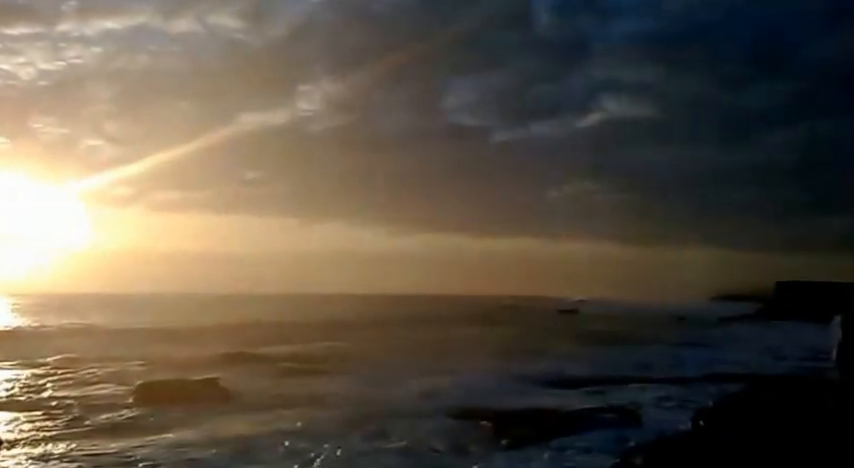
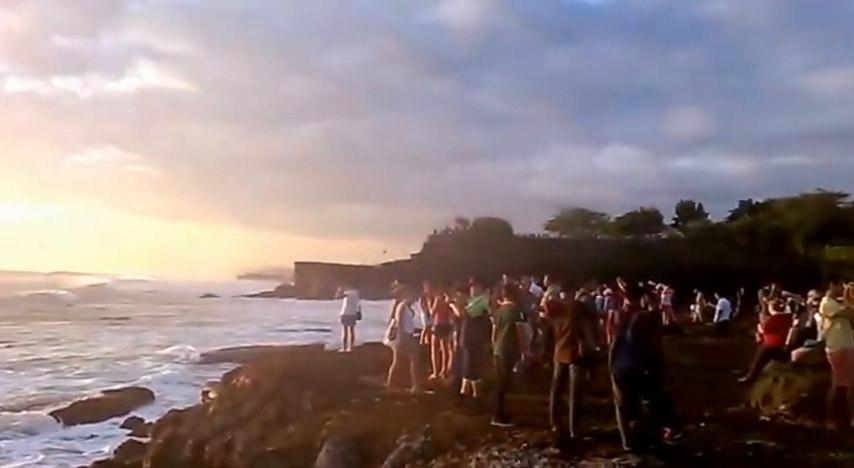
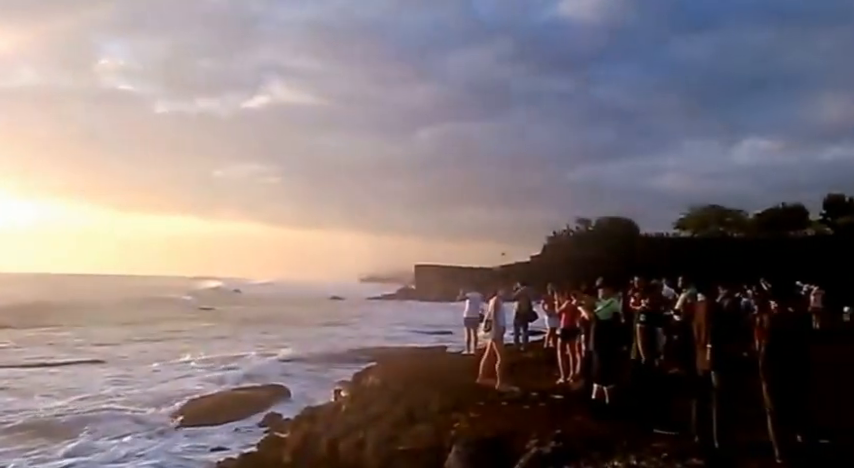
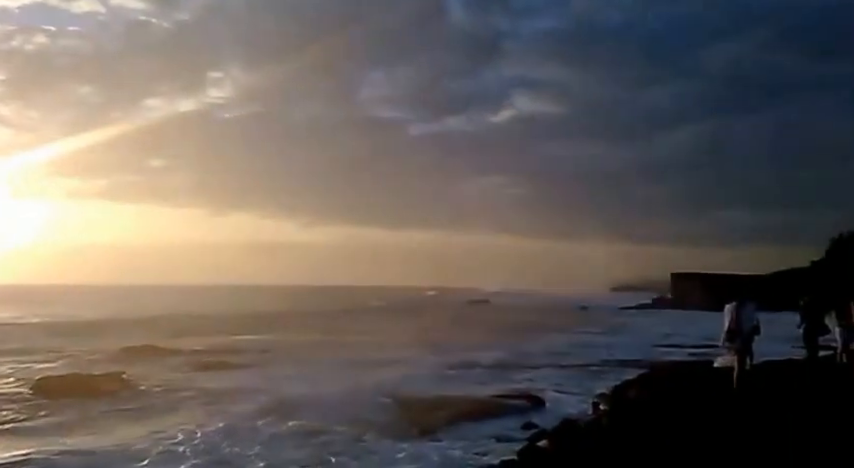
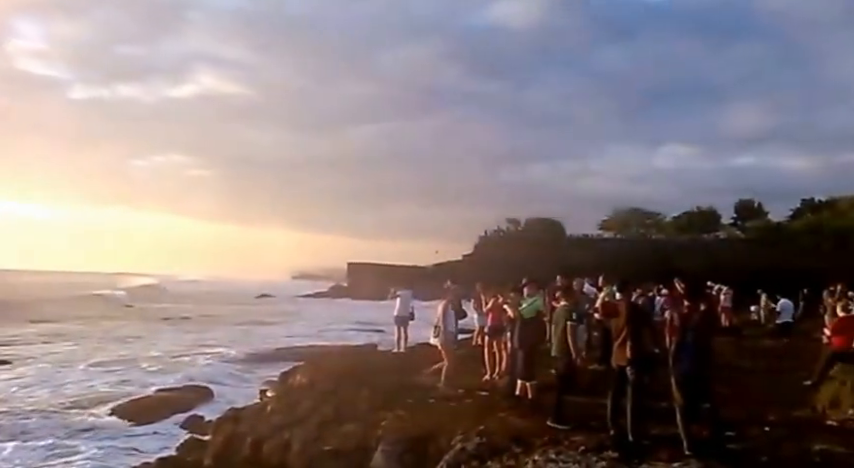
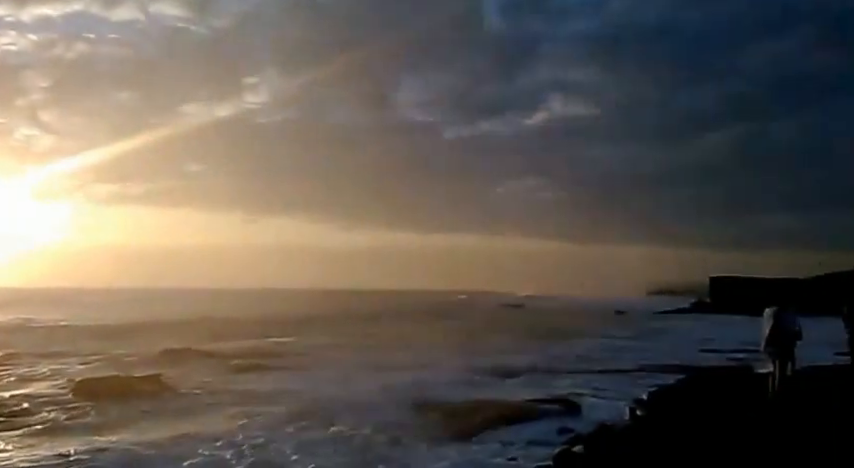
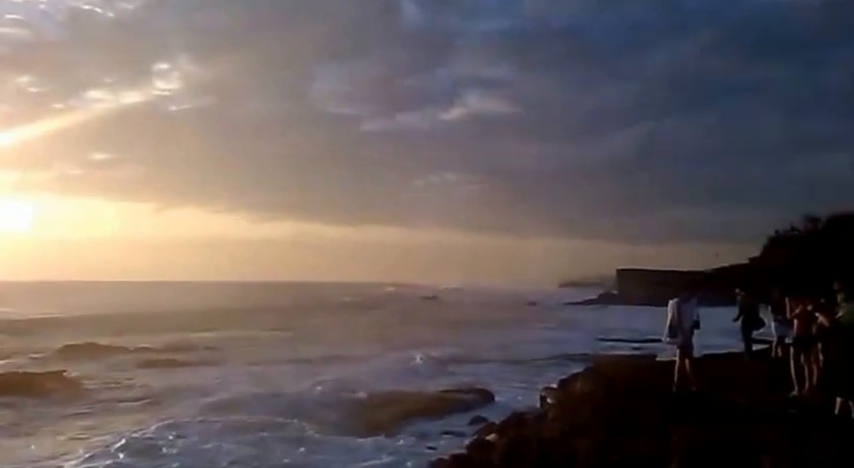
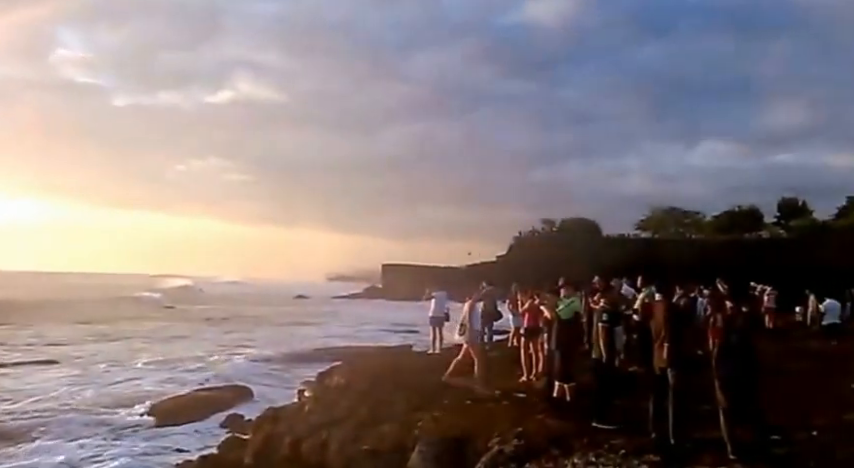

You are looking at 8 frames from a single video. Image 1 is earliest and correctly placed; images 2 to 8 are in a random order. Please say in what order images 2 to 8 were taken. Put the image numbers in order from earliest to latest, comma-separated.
6, 4, 7, 3, 8, 5, 2
